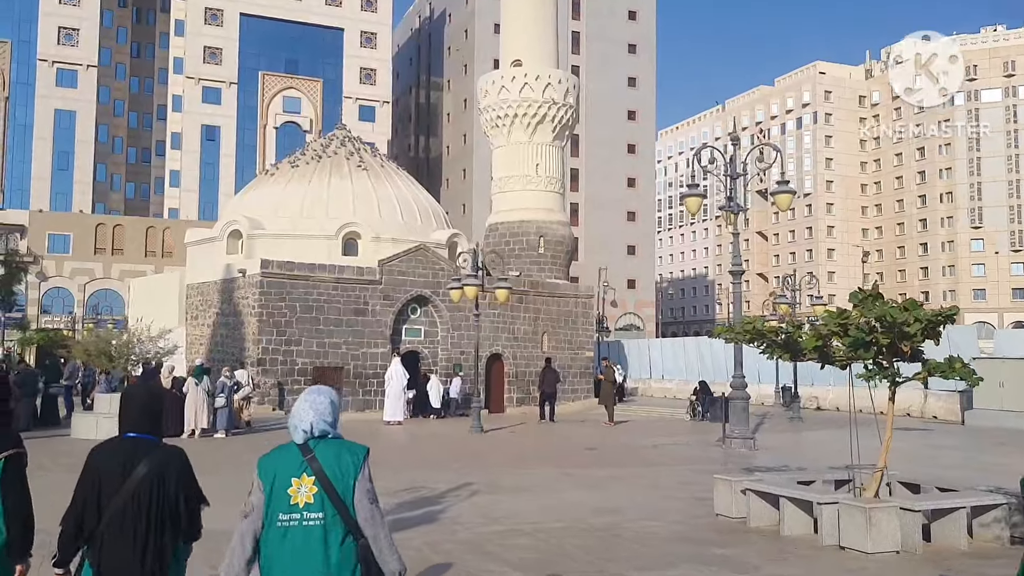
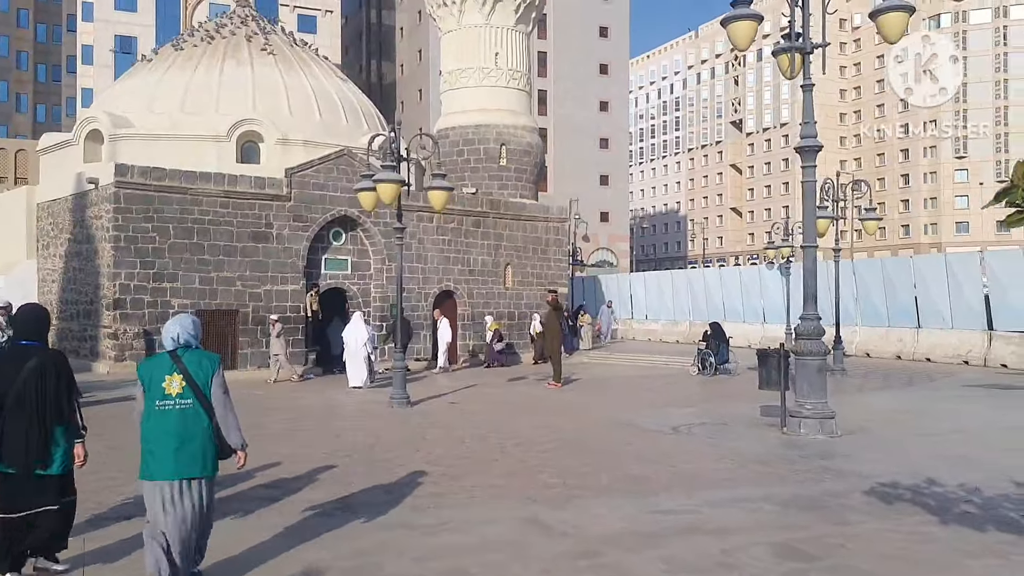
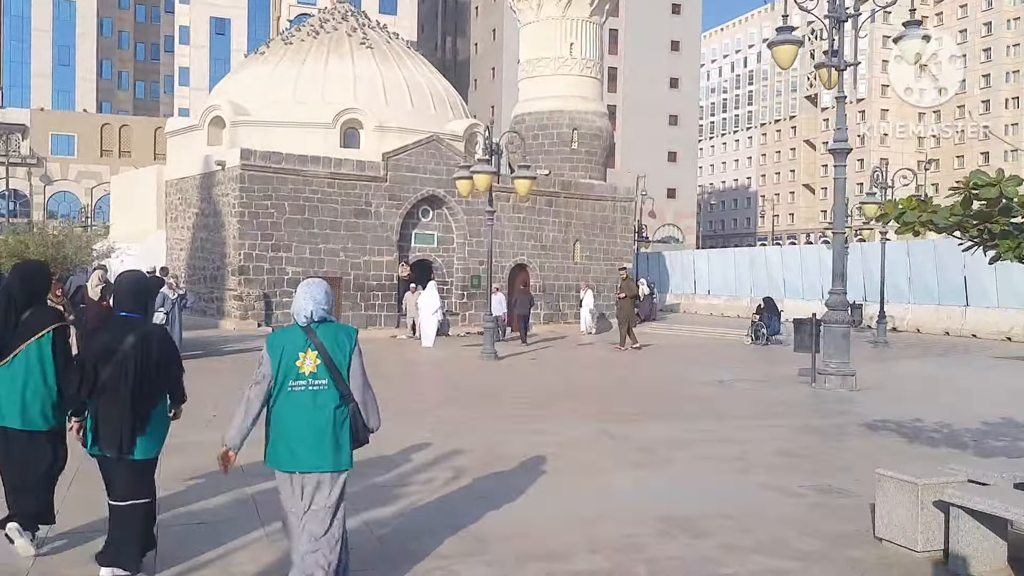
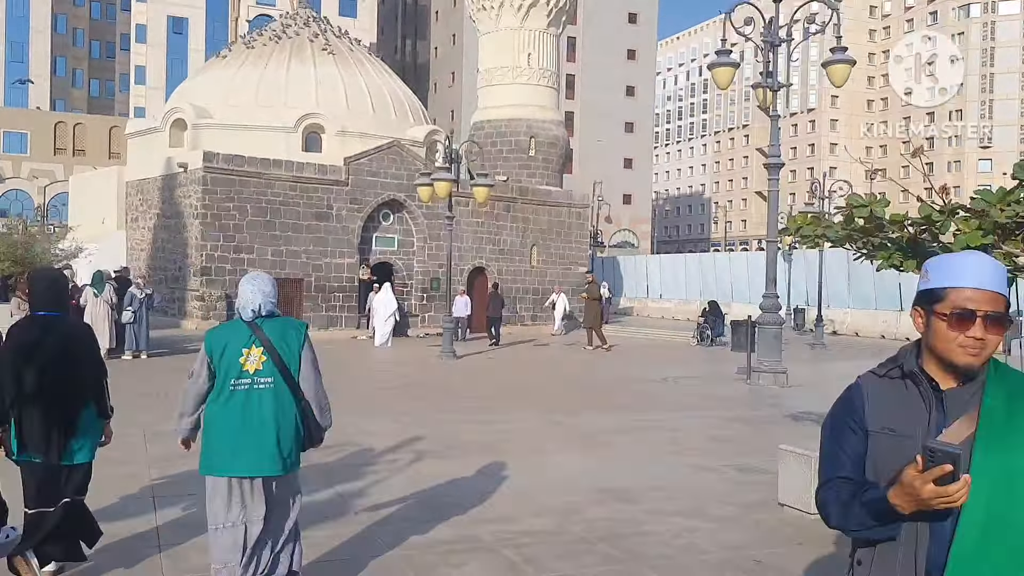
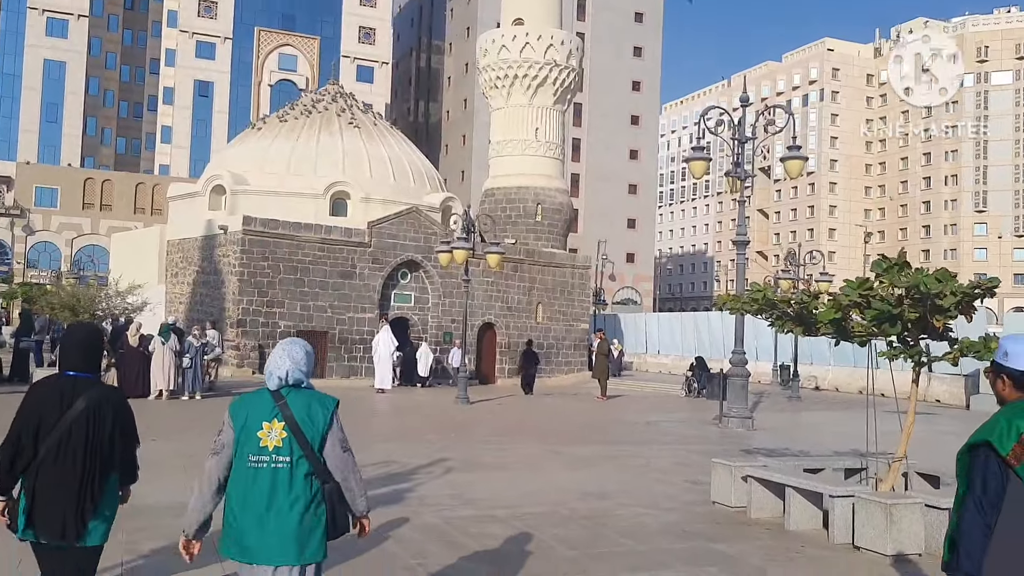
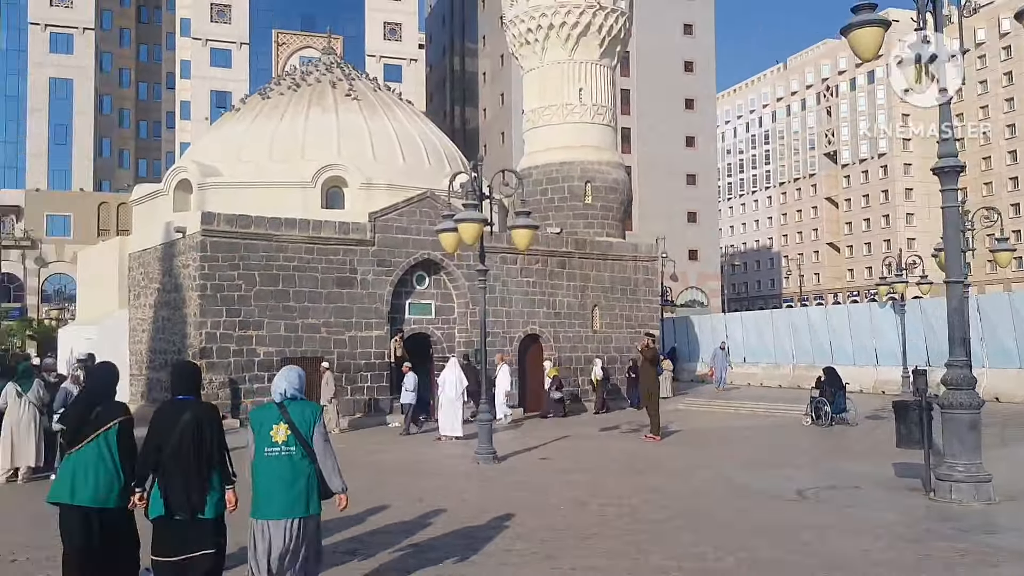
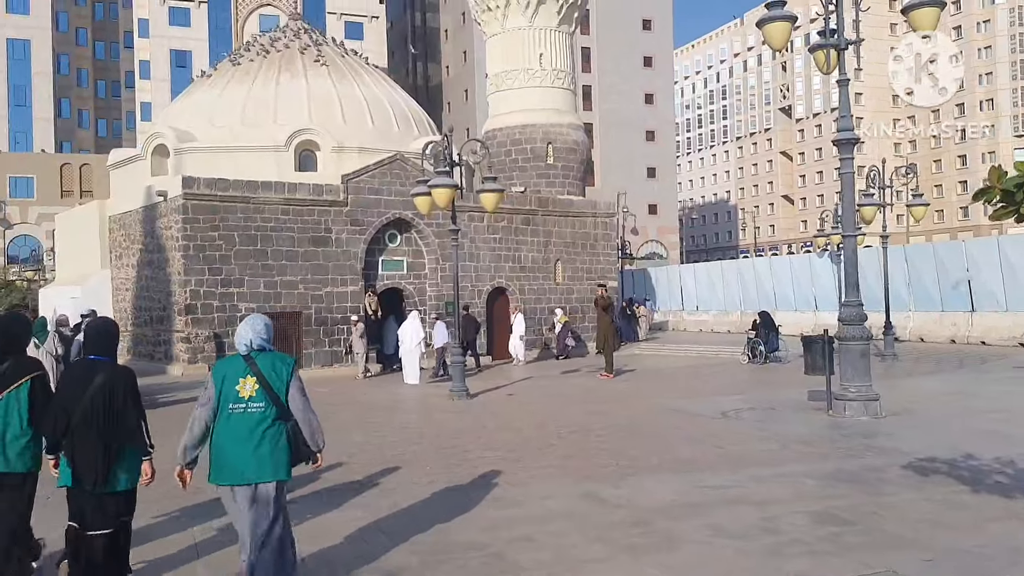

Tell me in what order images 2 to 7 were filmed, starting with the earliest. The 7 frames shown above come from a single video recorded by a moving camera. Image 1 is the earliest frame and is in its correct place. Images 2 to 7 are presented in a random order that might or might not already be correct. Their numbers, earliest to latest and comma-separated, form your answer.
5, 4, 3, 7, 2, 6
